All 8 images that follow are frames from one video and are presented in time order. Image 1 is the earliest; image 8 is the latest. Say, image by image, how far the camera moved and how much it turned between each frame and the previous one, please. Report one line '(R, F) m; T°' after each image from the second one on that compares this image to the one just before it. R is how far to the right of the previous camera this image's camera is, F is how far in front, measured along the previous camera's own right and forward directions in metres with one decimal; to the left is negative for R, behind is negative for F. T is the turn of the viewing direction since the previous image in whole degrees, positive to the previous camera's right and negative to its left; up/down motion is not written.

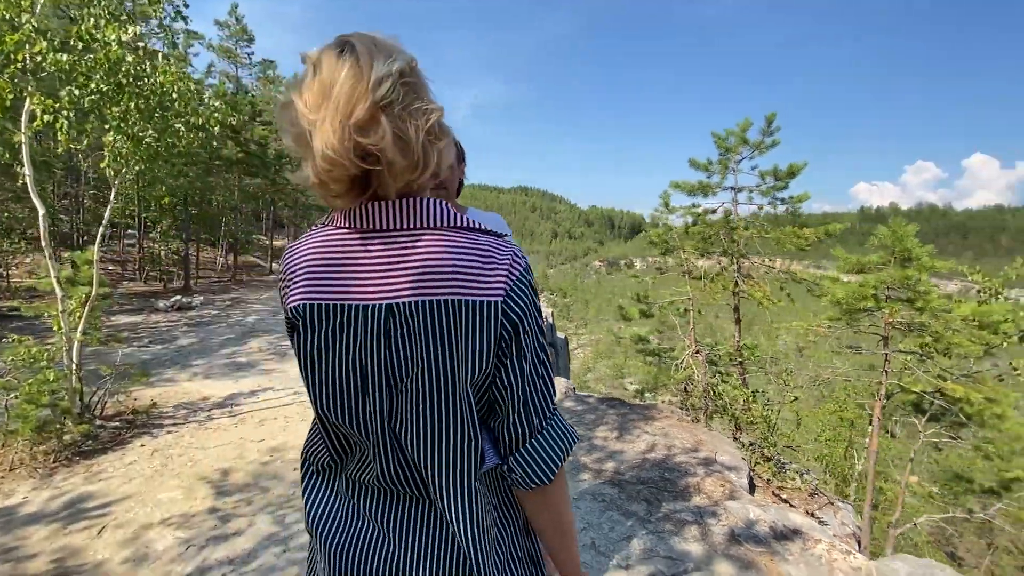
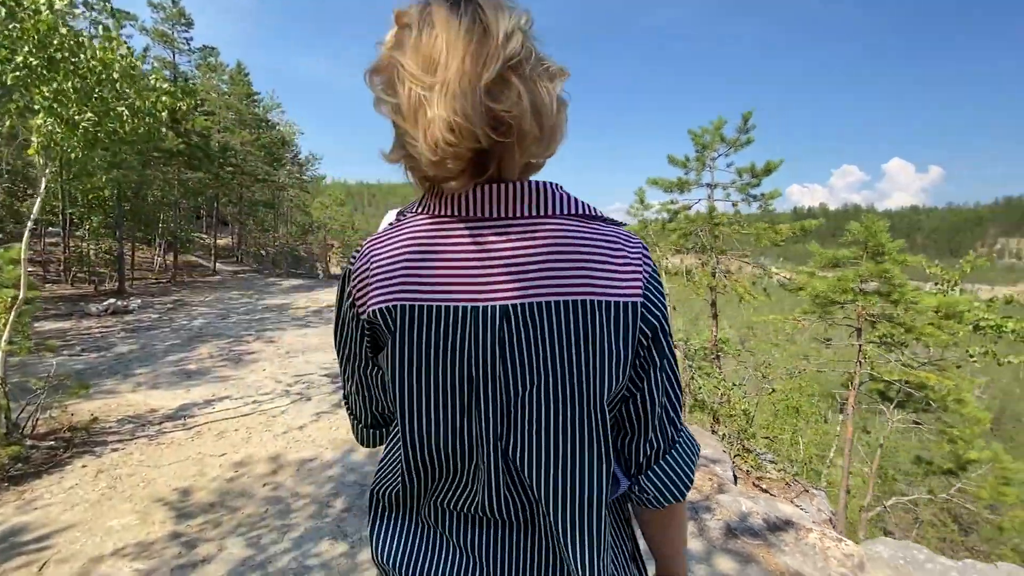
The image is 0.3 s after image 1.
(-0.2, +0.1) m; +6°
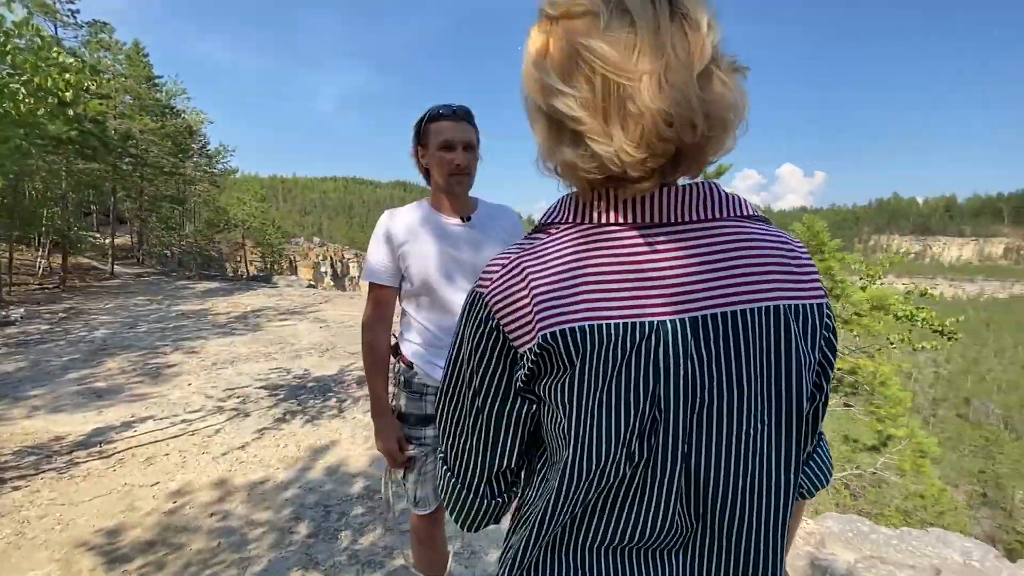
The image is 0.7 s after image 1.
(-0.3, +0.1) m; +9°
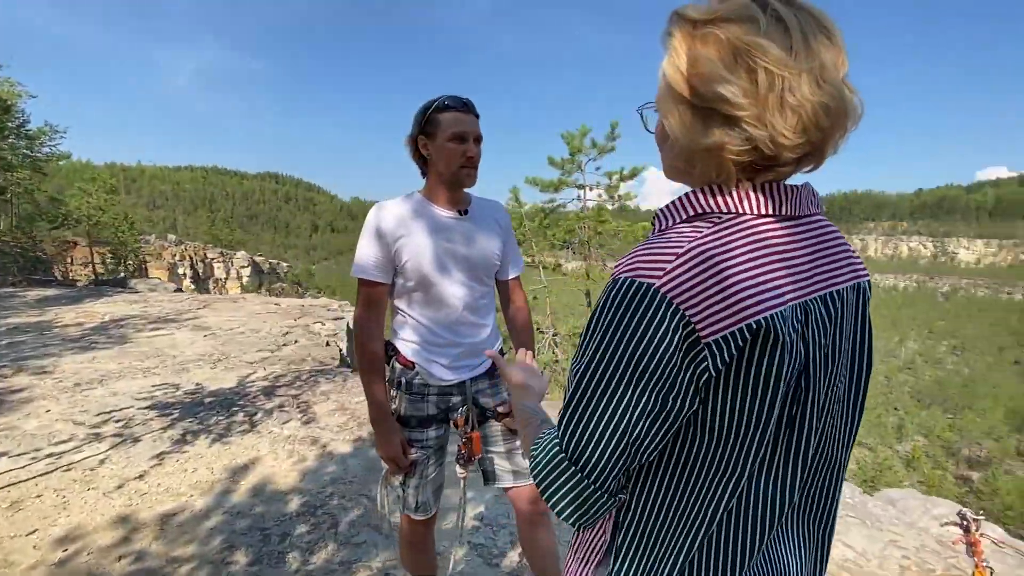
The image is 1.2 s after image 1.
(-0.4, 0.0) m; +13°
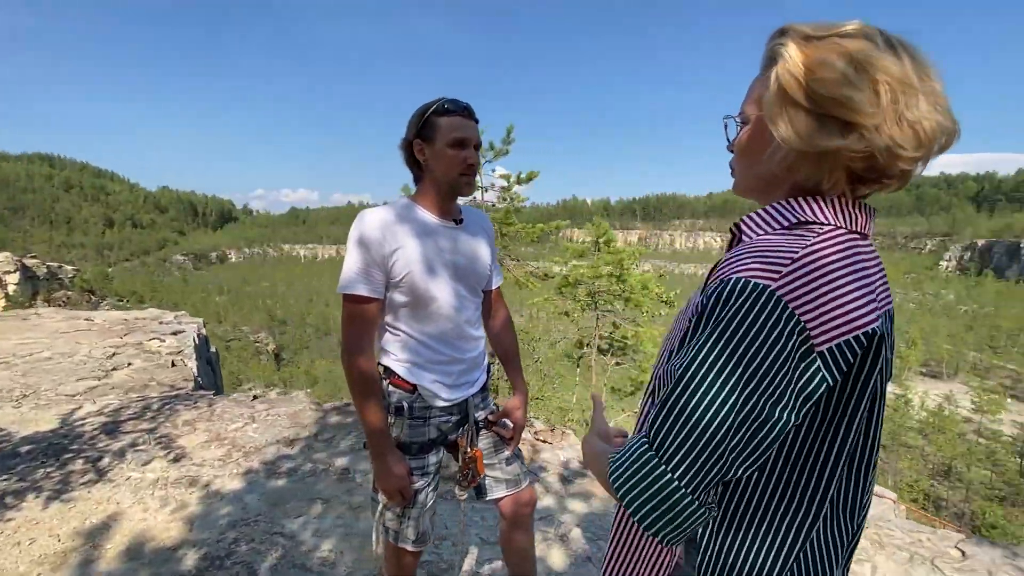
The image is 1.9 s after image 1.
(-0.5, +0.1) m; +18°
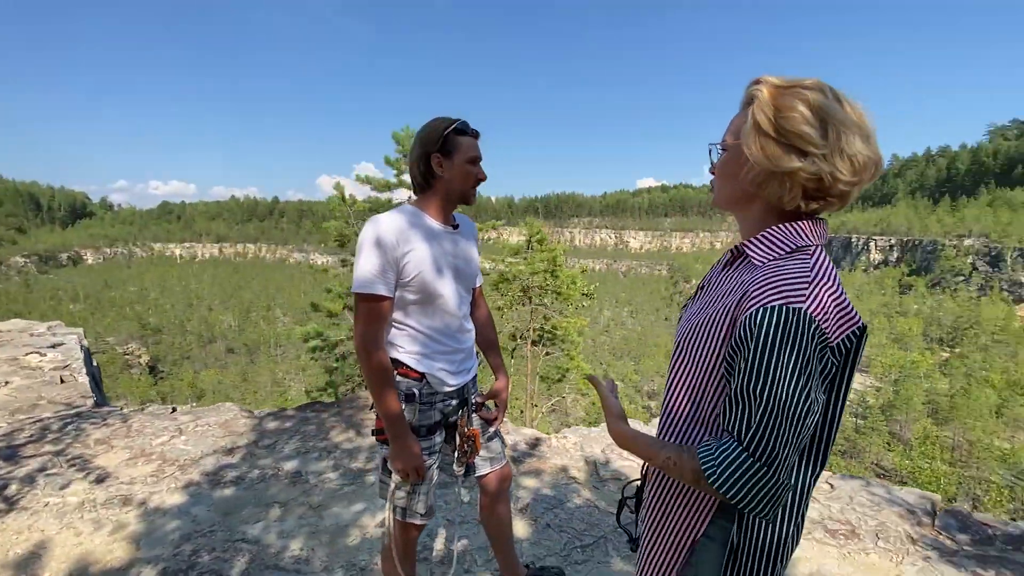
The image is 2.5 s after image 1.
(-0.3, -0.2) m; +11°
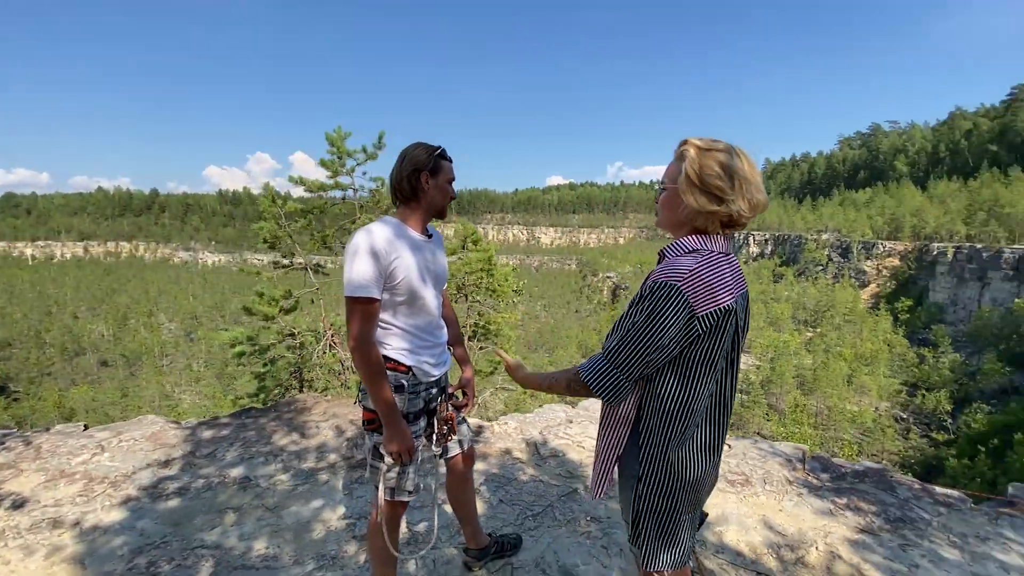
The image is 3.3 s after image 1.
(-0.3, -0.3) m; +10°
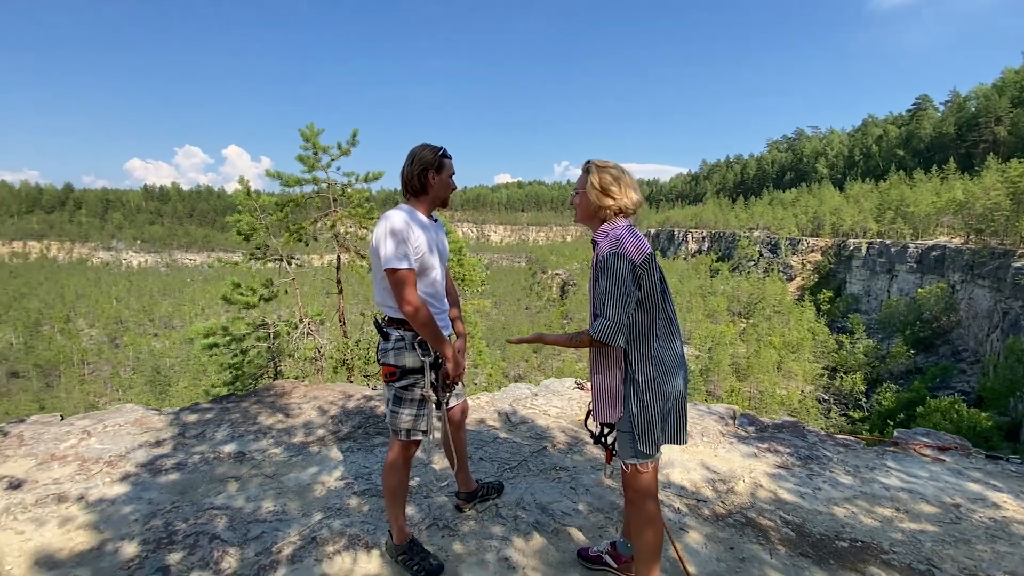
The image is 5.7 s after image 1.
(-0.2, -0.4) m; +6°
